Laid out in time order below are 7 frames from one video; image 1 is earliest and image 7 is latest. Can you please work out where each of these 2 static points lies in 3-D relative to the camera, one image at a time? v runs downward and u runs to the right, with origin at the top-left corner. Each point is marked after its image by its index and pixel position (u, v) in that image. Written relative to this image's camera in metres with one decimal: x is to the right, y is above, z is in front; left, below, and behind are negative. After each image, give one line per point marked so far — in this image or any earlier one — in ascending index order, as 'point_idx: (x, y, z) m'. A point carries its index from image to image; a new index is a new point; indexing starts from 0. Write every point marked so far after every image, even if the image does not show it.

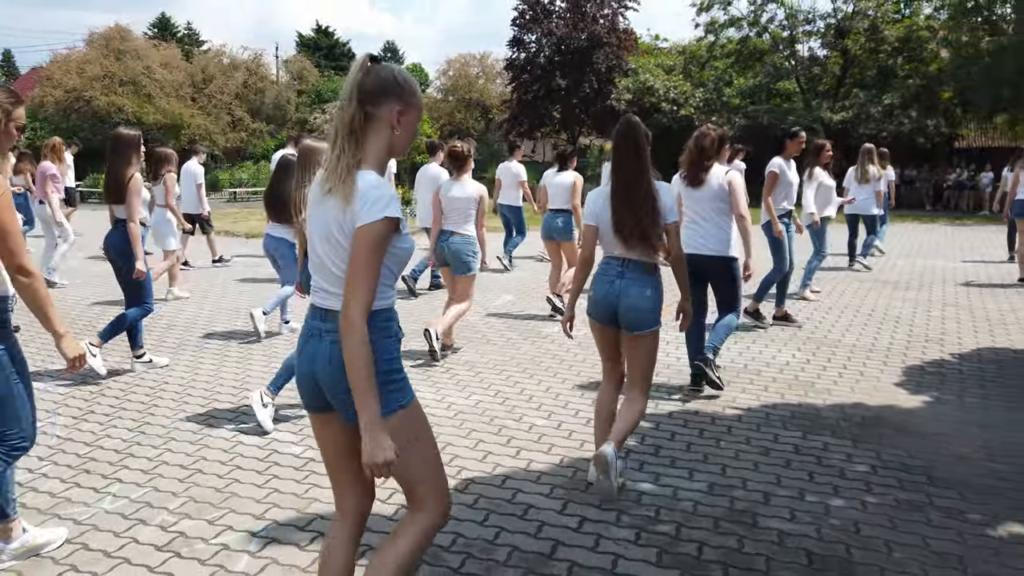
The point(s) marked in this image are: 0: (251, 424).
0: (-1.8, -0.9, +5.3) m
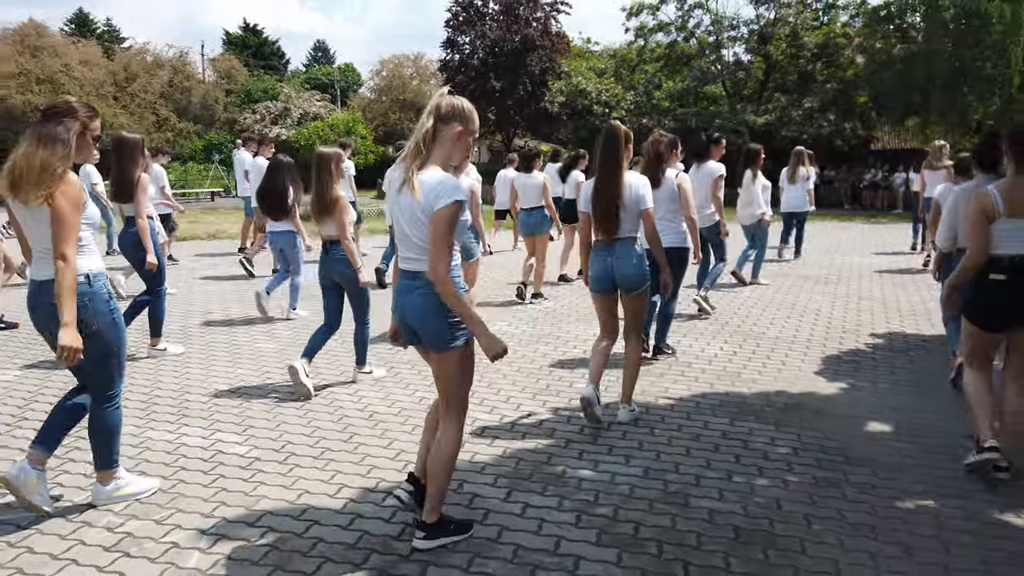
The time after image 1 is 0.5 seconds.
0: (-2.2, -0.9, +5.3) m
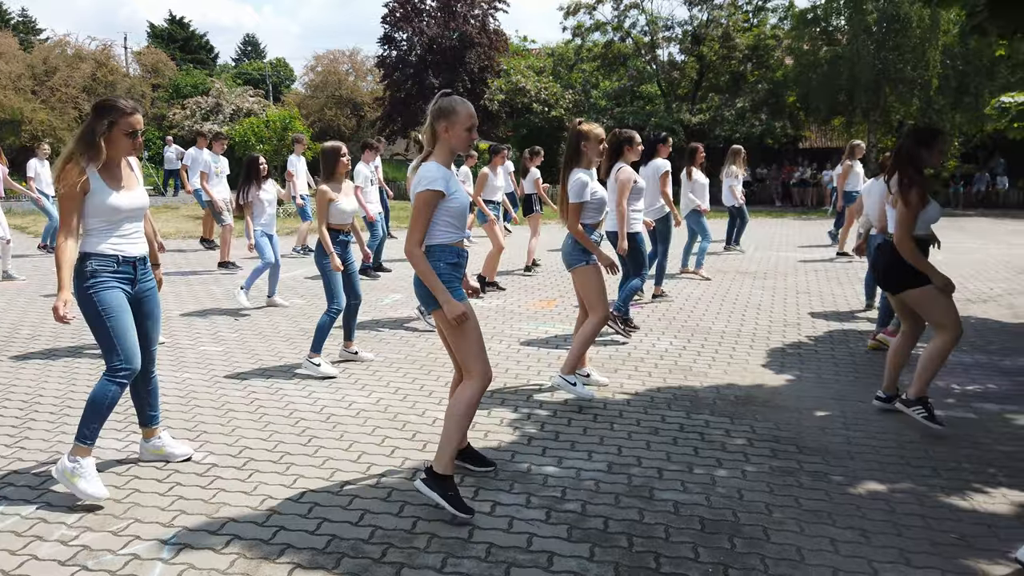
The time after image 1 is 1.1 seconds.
0: (-2.4, -1.0, +5.1) m
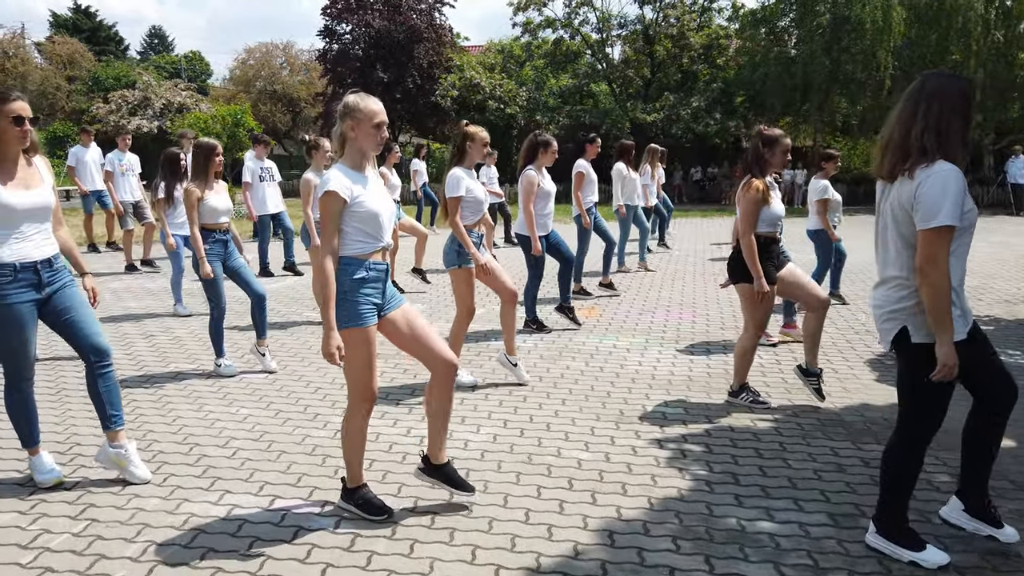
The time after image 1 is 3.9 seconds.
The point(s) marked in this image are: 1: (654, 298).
0: (-1.5, -1.1, +4.1) m
1: (+1.8, -0.1, +10.0) m
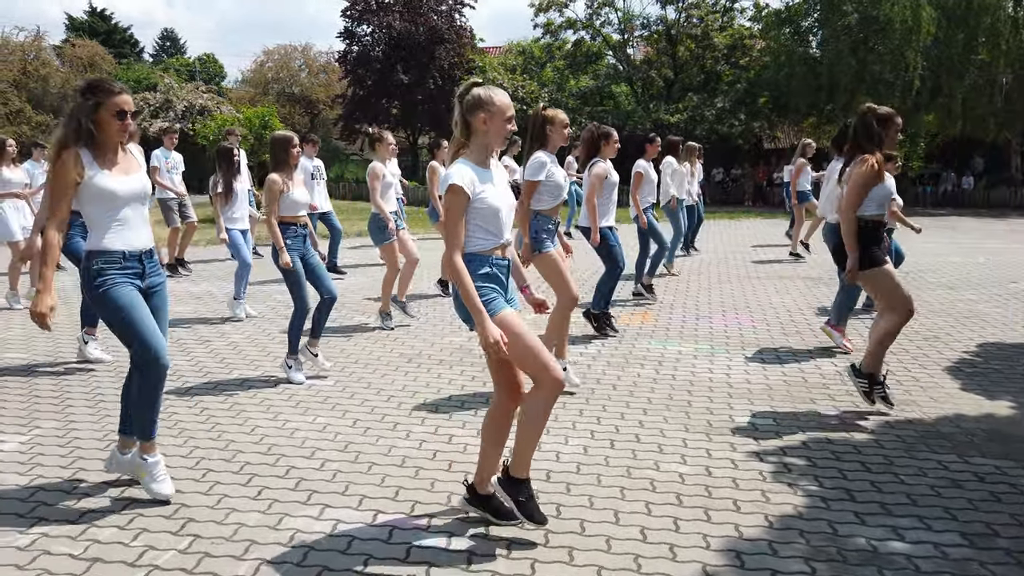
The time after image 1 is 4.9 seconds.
0: (-0.9, -1.1, +4.0) m
1: (+2.5, -0.2, +9.9) m
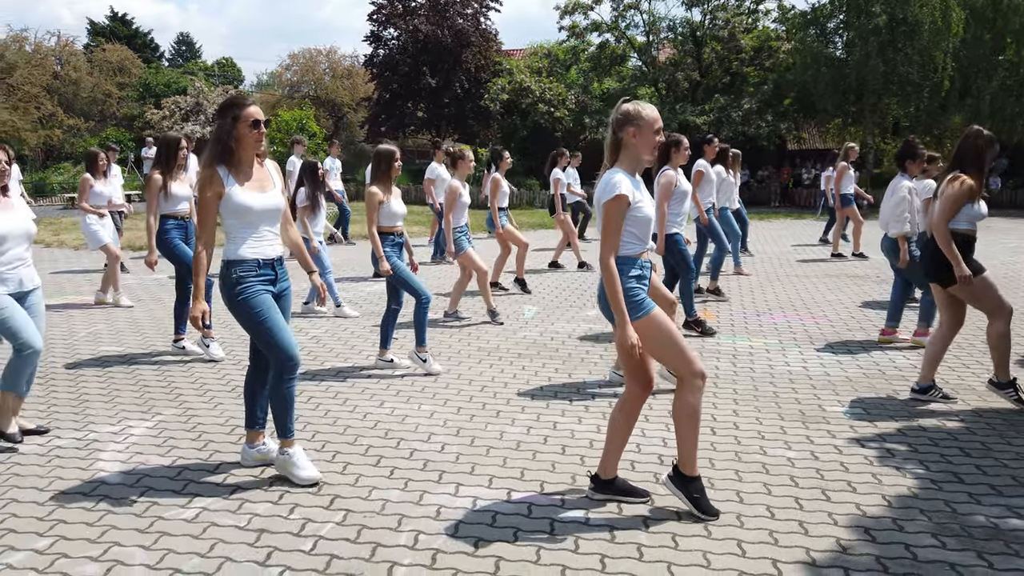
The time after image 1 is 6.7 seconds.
0: (-0.2, -1.1, +4.2) m
1: (+3.2, -0.2, +10.0) m
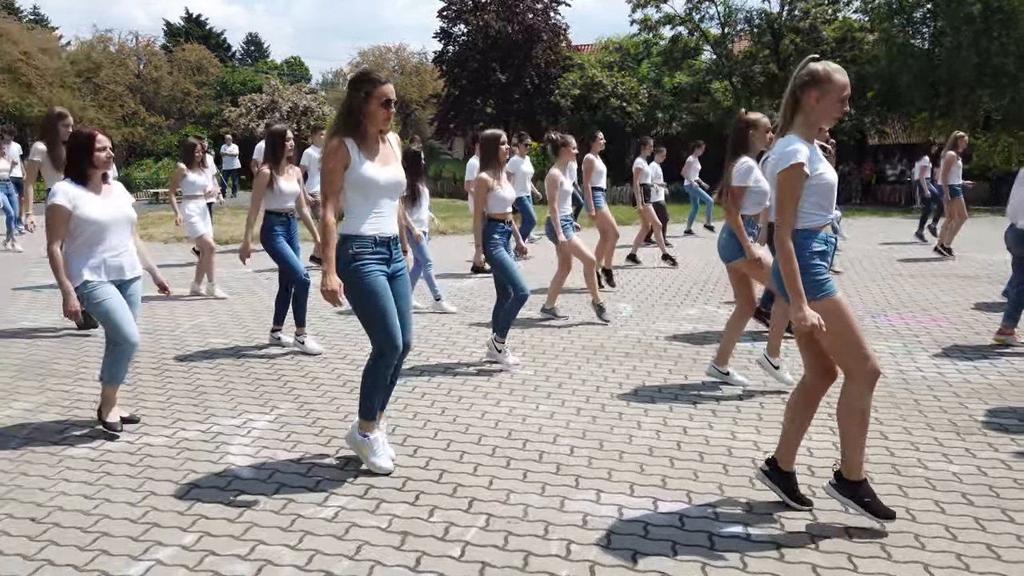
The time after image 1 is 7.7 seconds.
0: (+0.5, -1.1, +4.0) m
1: (+4.4, -0.2, +9.5) m
